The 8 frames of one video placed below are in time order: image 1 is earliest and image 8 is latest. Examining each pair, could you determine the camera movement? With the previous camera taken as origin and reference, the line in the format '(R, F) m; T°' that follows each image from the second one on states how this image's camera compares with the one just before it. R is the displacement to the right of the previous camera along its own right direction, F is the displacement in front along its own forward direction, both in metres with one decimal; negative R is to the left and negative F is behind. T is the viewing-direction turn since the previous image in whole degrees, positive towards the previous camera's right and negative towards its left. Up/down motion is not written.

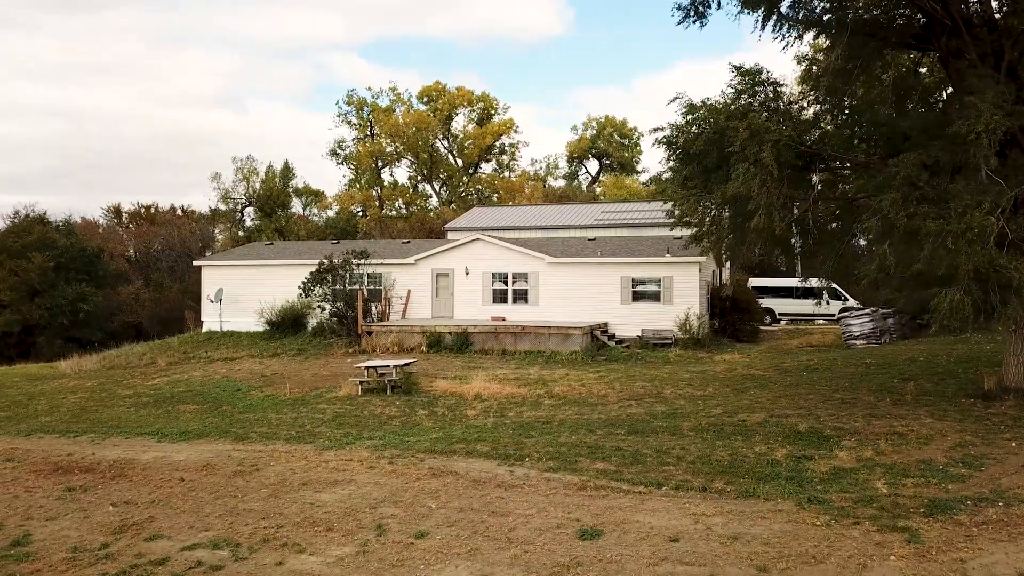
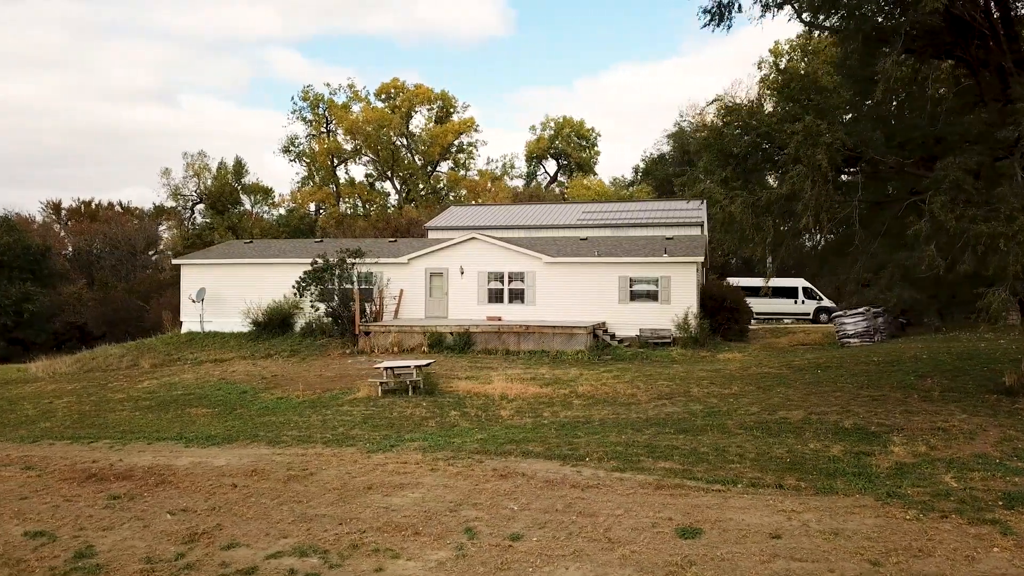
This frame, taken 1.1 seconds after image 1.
(-1.2, +0.1) m; +4°
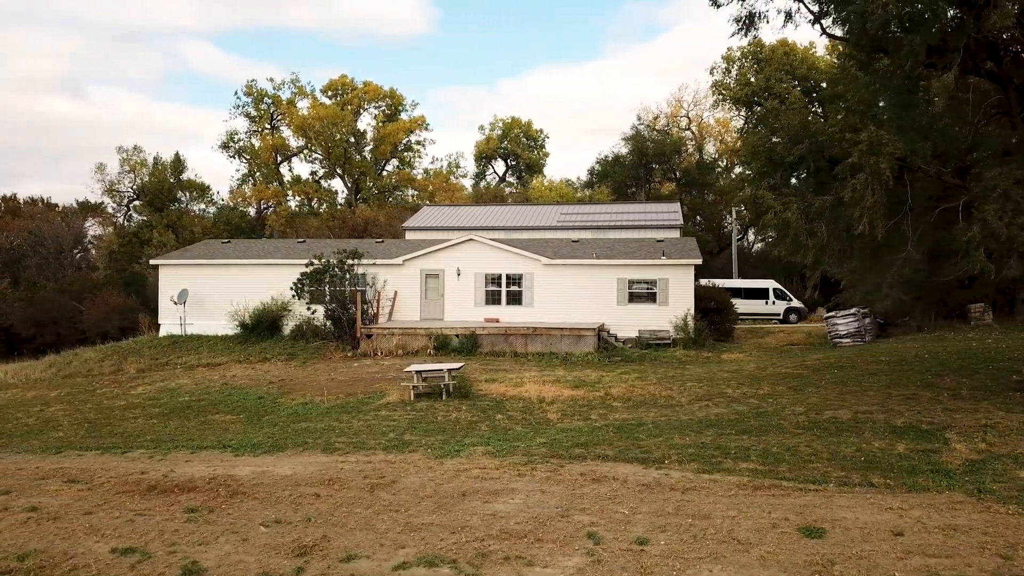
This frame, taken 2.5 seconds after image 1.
(-1.6, +0.1) m; +5°
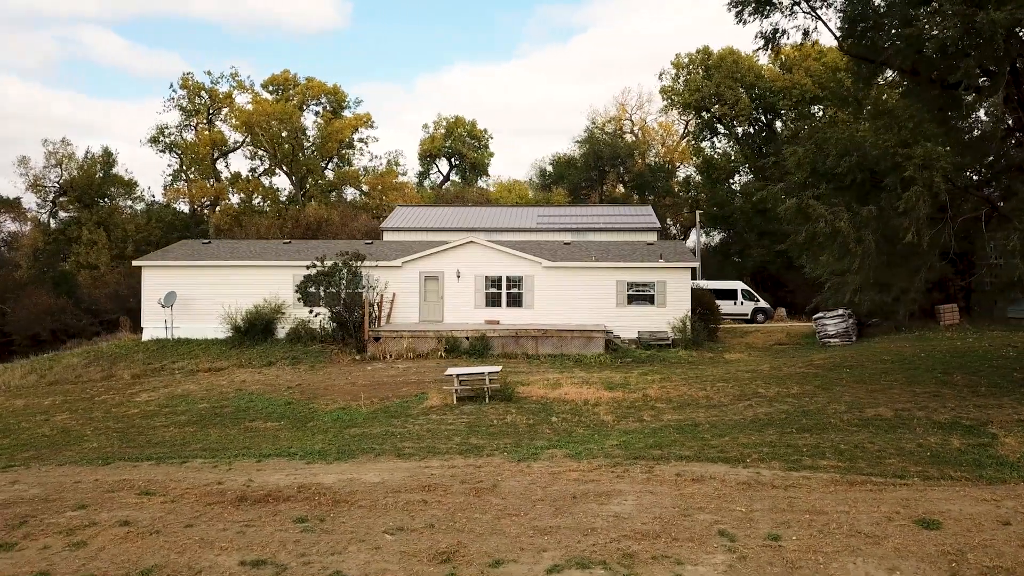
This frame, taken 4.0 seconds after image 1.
(-1.9, -0.1) m; +6°
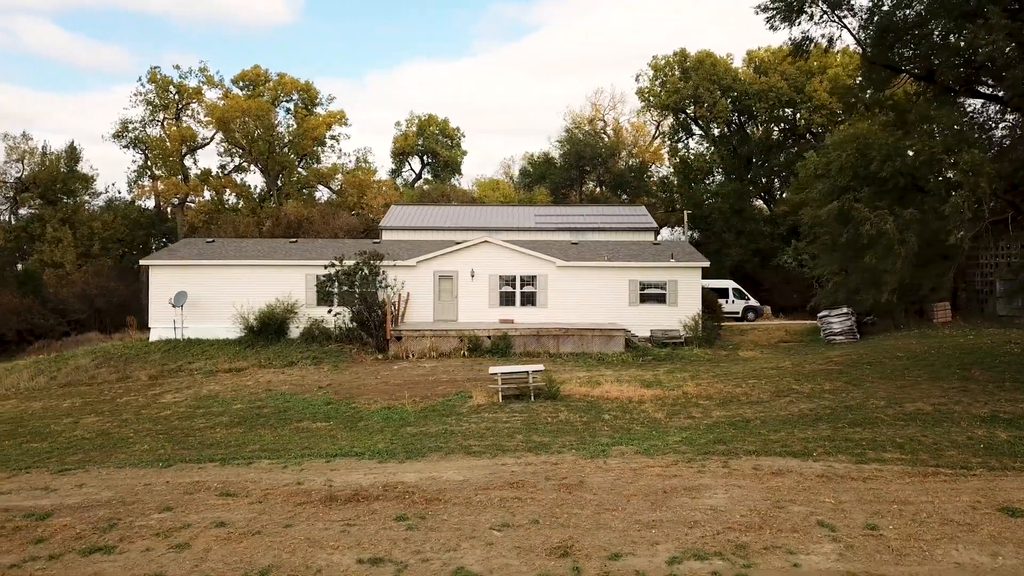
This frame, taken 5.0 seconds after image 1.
(-1.4, -0.1) m; +3°
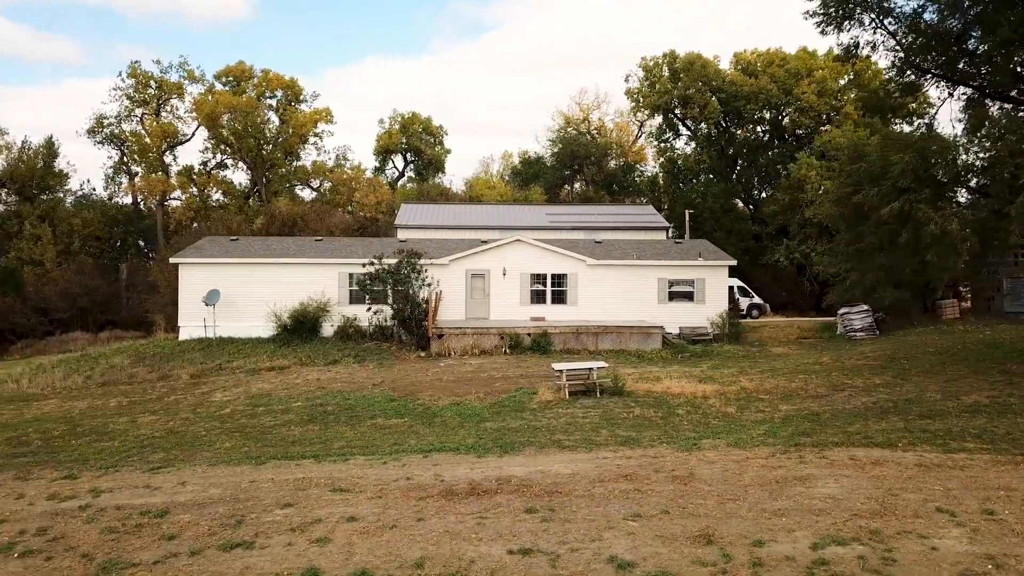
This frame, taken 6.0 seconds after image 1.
(-1.6, -0.2) m; +3°
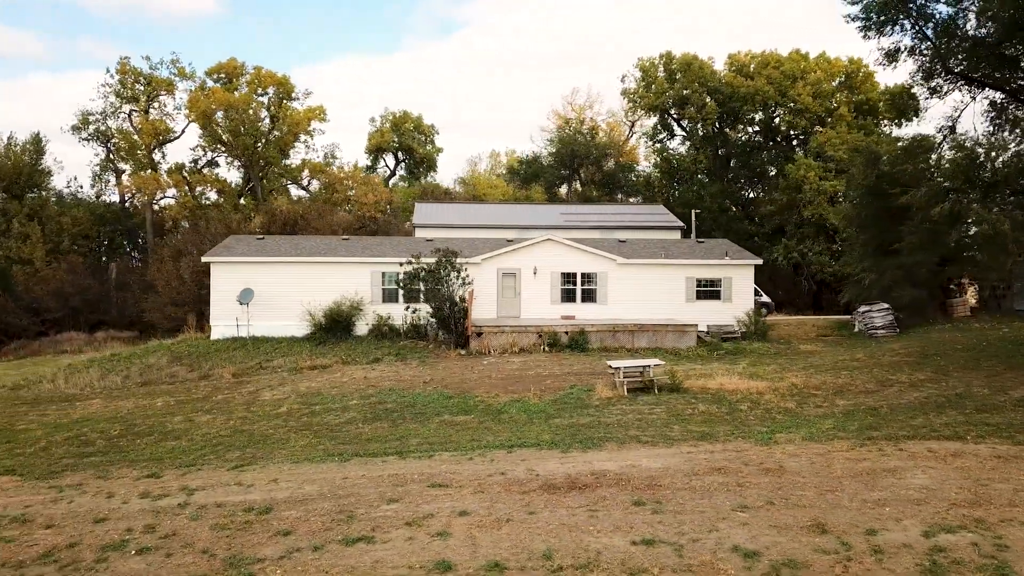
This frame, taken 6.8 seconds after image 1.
(-1.4, -0.2) m; +2°
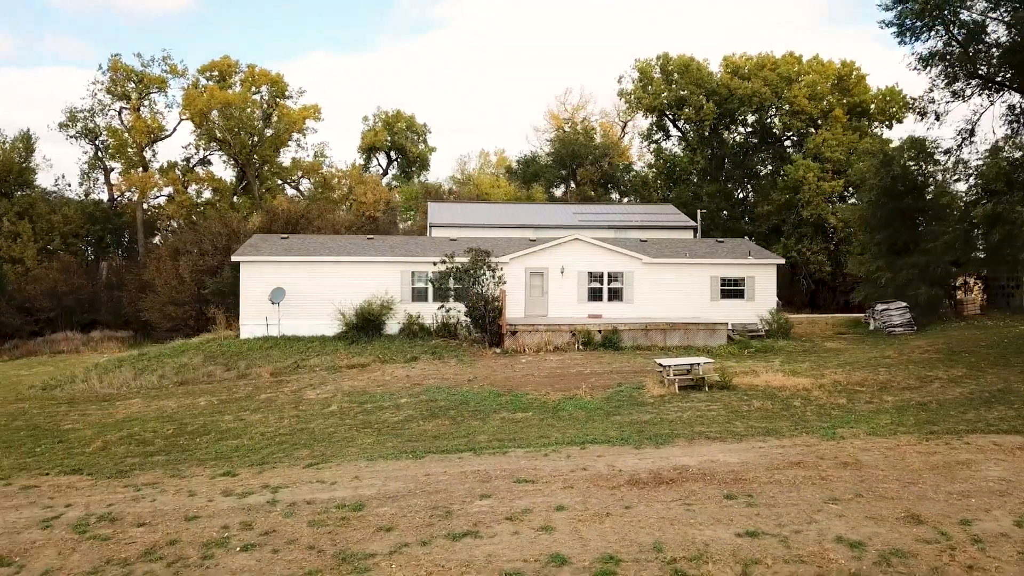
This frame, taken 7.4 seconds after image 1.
(-1.2, -0.1) m; +2°
